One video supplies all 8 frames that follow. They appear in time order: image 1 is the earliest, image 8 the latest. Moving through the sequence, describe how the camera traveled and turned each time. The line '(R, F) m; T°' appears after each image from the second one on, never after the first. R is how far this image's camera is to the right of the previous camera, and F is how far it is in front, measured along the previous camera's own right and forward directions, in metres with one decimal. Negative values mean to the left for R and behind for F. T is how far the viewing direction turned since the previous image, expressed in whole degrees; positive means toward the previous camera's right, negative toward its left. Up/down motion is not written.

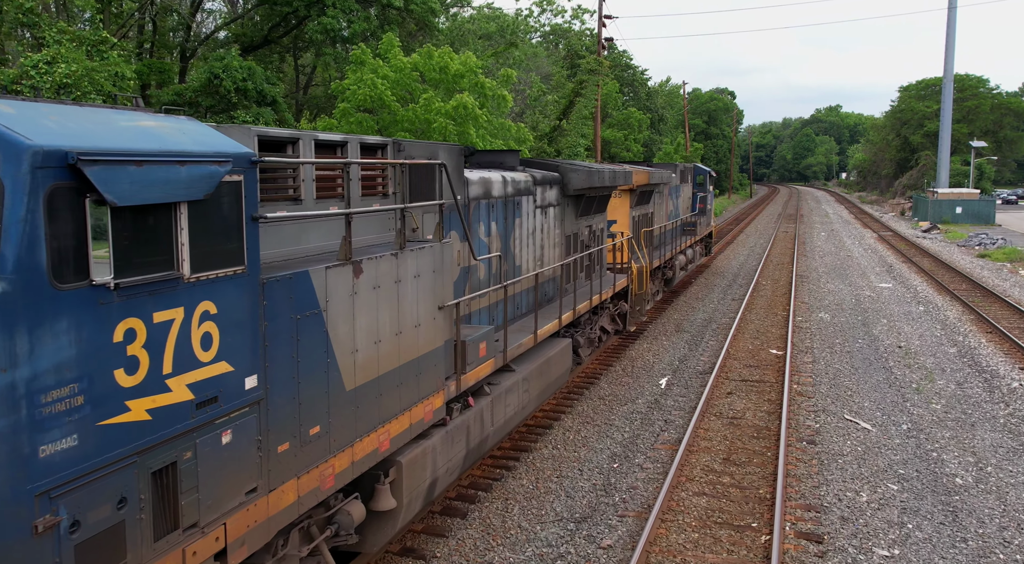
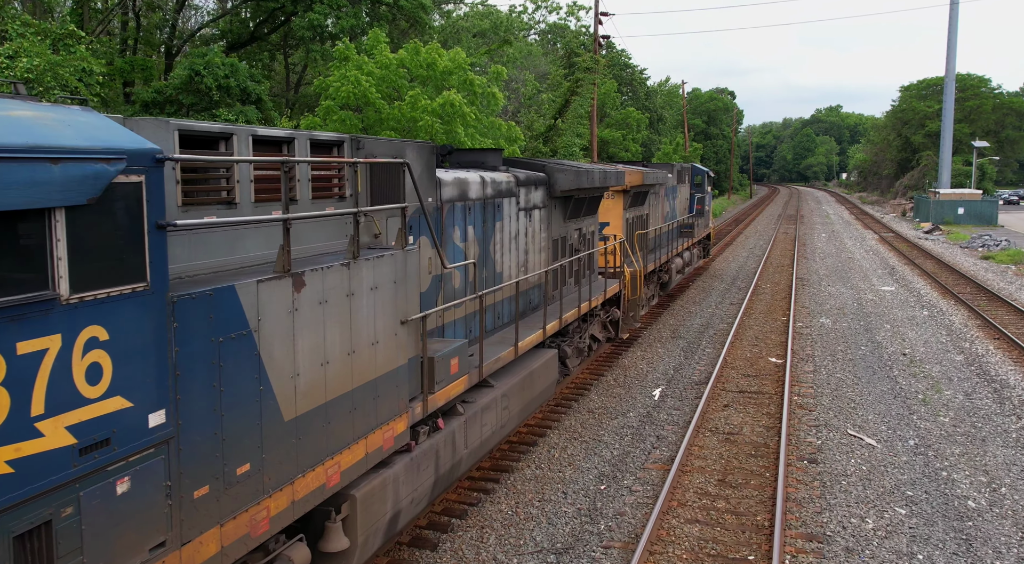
(+0.2, +0.6) m; 0°
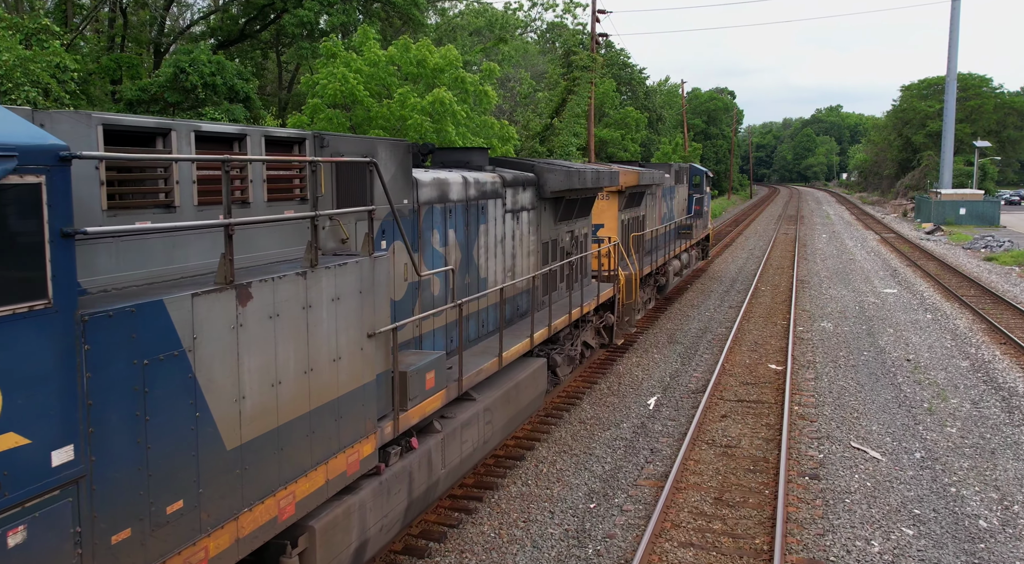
(+0.1, +0.5) m; 0°
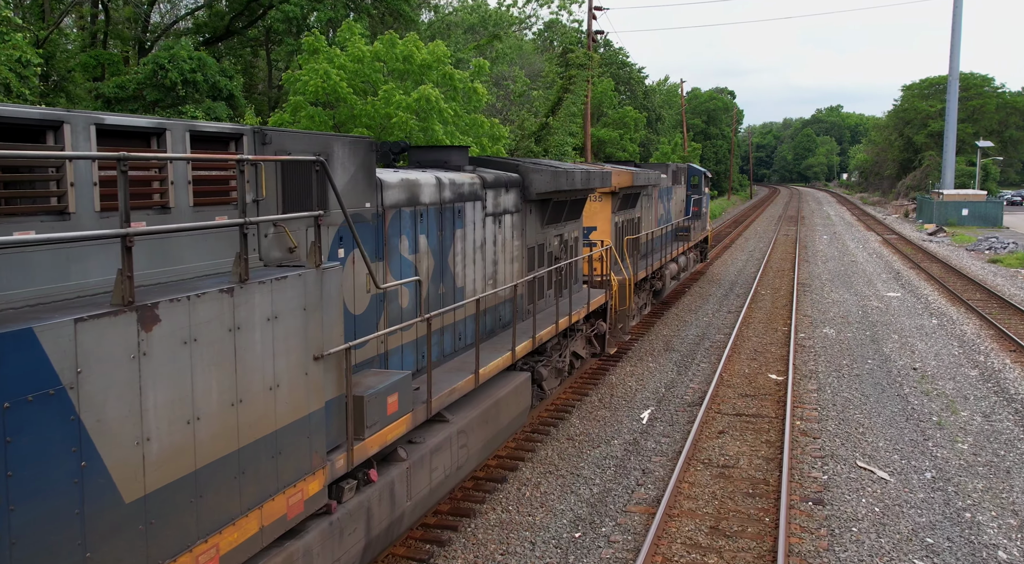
(+0.2, +0.6) m; 0°
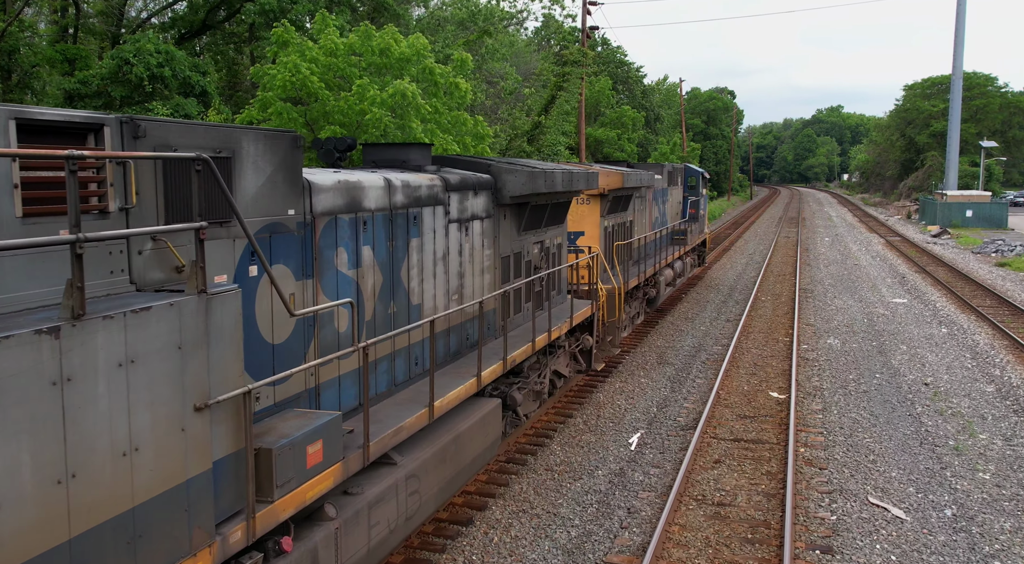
(+0.2, +1.0) m; 0°
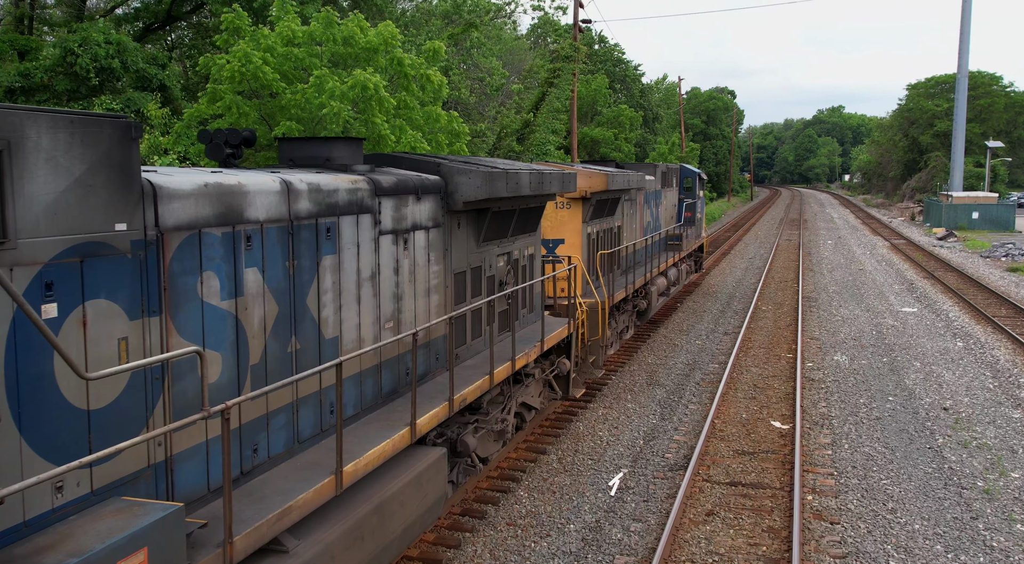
(+0.3, +1.3) m; 0°
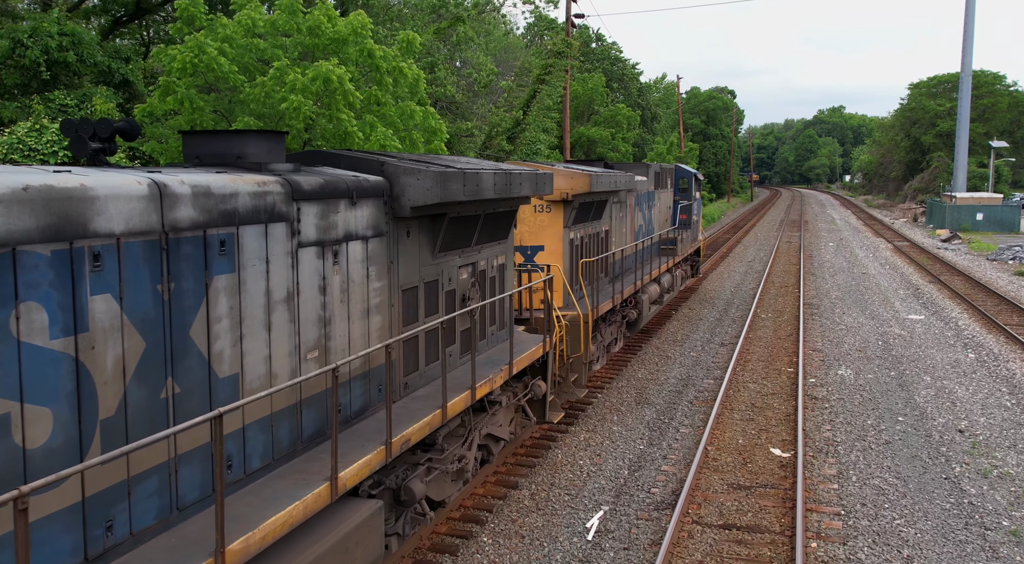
(+0.3, +1.0) m; 0°
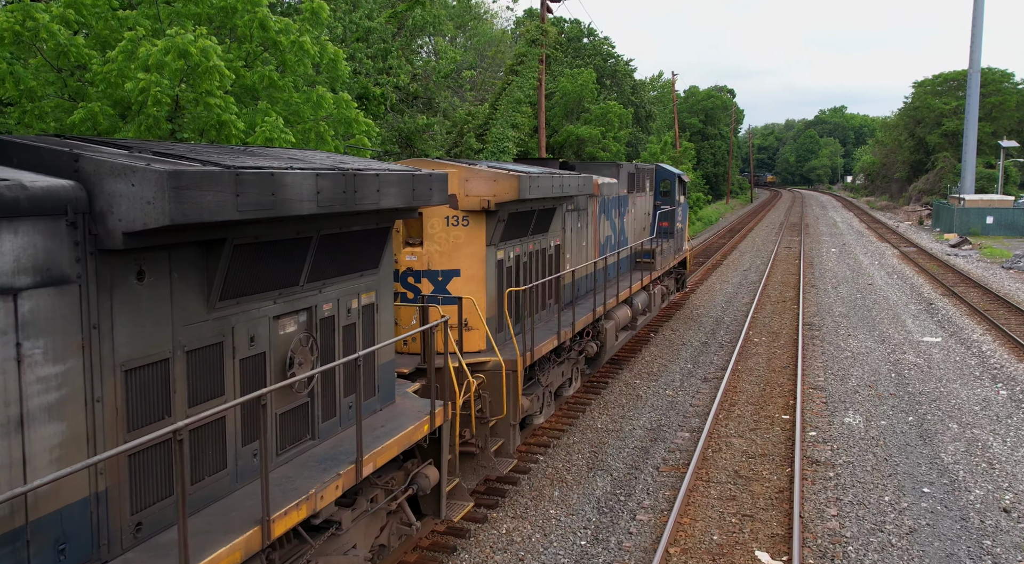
(+0.8, +2.5) m; 0°
